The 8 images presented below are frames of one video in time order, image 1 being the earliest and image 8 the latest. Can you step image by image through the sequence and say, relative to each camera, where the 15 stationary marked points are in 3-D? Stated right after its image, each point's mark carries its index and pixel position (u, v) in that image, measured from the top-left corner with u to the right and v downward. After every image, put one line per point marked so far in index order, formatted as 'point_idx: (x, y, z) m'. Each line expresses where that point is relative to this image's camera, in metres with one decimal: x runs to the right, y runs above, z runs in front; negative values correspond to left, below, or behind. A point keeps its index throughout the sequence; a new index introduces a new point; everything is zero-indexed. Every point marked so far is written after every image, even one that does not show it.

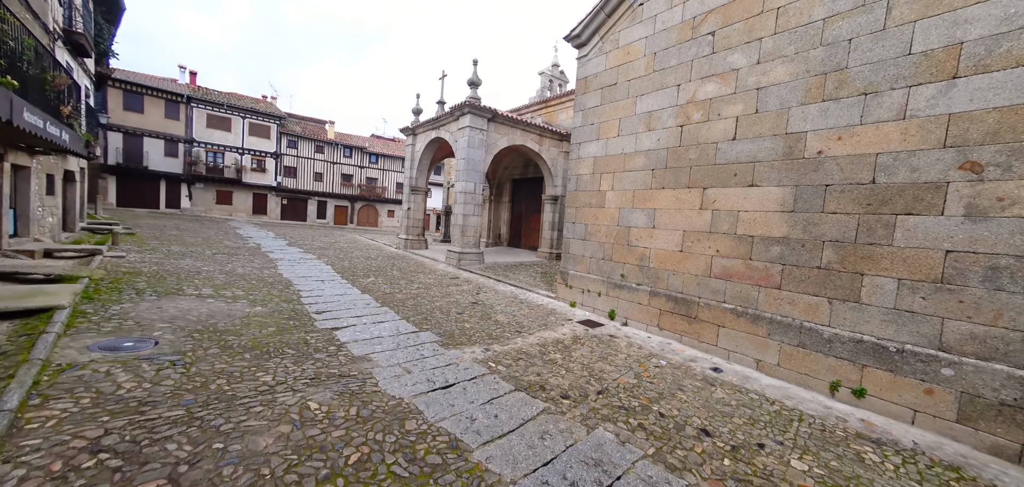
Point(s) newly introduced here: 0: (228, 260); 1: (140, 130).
0: (-5.8, -0.4, +7.0) m
1: (-20.1, +6.1, +18.6) m
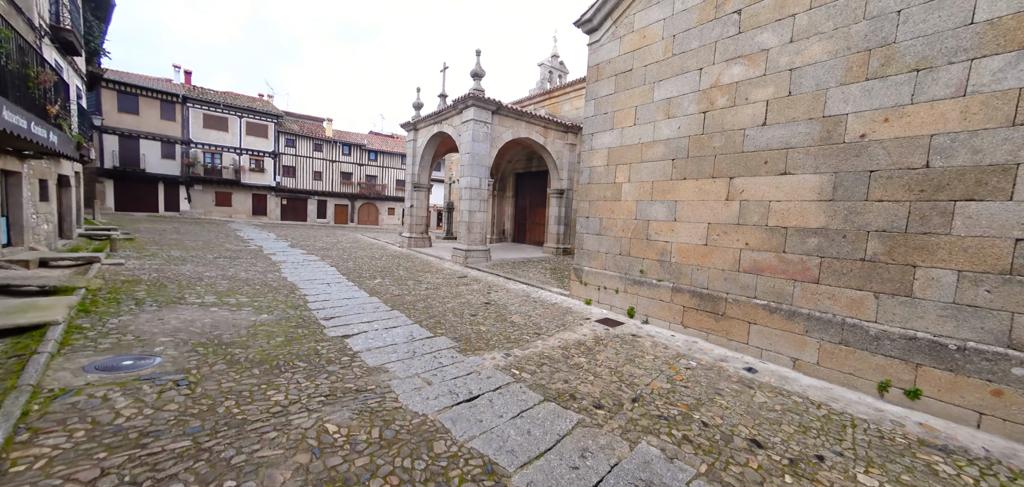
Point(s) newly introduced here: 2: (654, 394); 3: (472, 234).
0: (-5.6, -0.4, +6.8) m
1: (-20.1, +5.9, +18.3) m
2: (+1.2, -1.3, +2.9) m
3: (-1.0, +0.2, +8.7) m
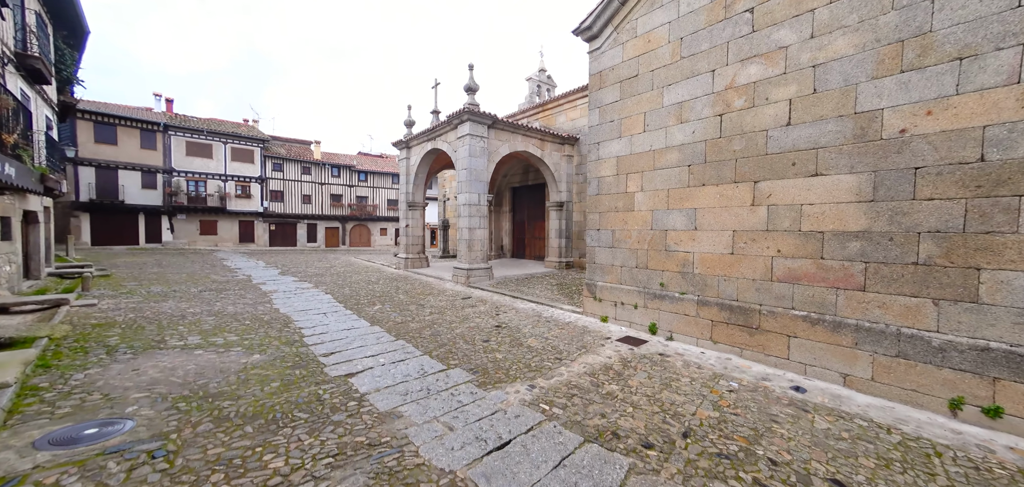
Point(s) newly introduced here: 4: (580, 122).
0: (-5.4, -1.0, +6.3) m
1: (-20.5, +4.1, +17.8) m
2: (+1.4, -1.4, +2.6) m
3: (-1.0, -0.2, +8.4) m
4: (+2.1, +3.7, +10.4) m
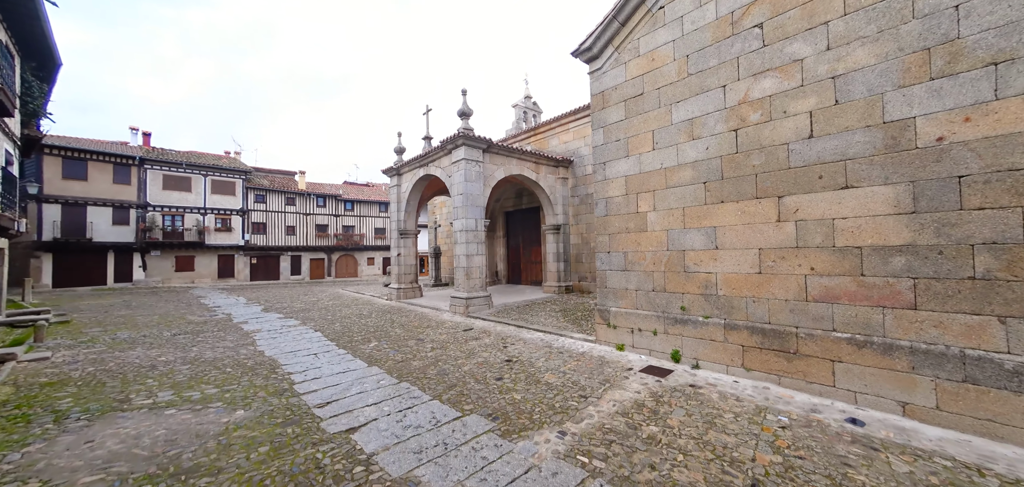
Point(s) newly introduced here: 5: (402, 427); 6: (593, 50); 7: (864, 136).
0: (-5.3, -1.6, +5.7) m
1: (-21.0, +2.2, +16.9) m
2: (+1.7, -1.5, +2.3) m
3: (-1.0, -0.9, +8.0) m
4: (+1.8, +3.0, +10.4) m
5: (-0.9, -1.6, +2.9) m
6: (+1.2, +2.9, +5.2) m
7: (+3.1, +0.9, +3.0) m
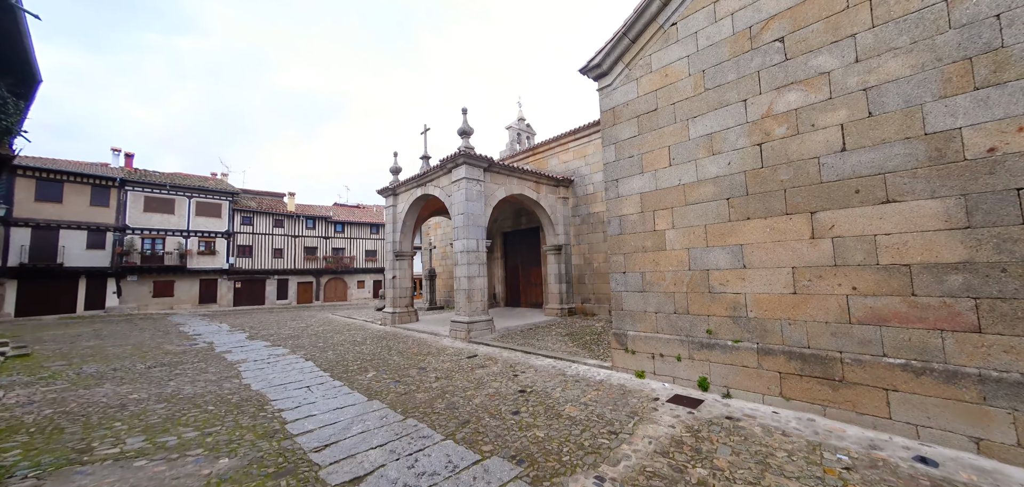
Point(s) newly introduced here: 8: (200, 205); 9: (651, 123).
0: (-5.2, -2.0, +5.2) m
1: (-21.1, +1.0, +16.1) m
2: (+1.9, -1.6, +1.9) m
3: (-0.9, -1.3, +7.7) m
4: (+1.8, +2.4, +10.3) m
5: (-0.7, -1.7, +2.5) m
6: (+1.3, +2.6, +5.2) m
7: (+3.3, +0.8, +2.9) m
8: (-17.8, +2.2, +19.7) m
9: (+1.9, +1.6, +4.7) m
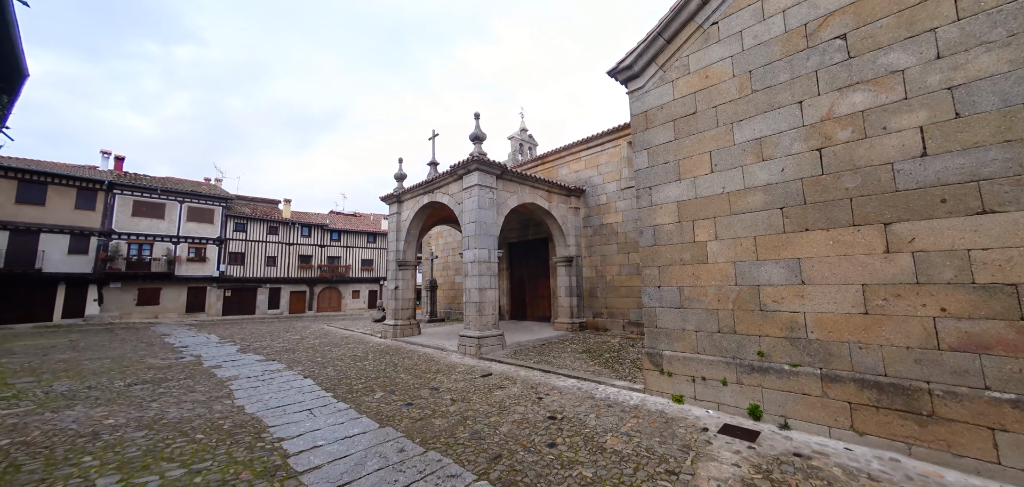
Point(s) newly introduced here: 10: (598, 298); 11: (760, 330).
0: (-4.9, -2.0, +4.7) m
1: (-21.0, +0.9, +15.4) m
2: (+2.3, -1.7, +1.5) m
3: (-0.6, -1.5, +7.2) m
4: (+2.1, +2.0, +10.1) m
5: (-0.4, -1.7, +2.1) m
6: (+1.7, +2.5, +4.9) m
7: (+3.7, +0.7, +2.6) m
8: (-17.7, +1.8, +19.1) m
9: (+2.2, +1.5, +4.4) m
10: (+2.3, -1.5, +9.3) m
11: (+2.7, -0.9, +3.7) m
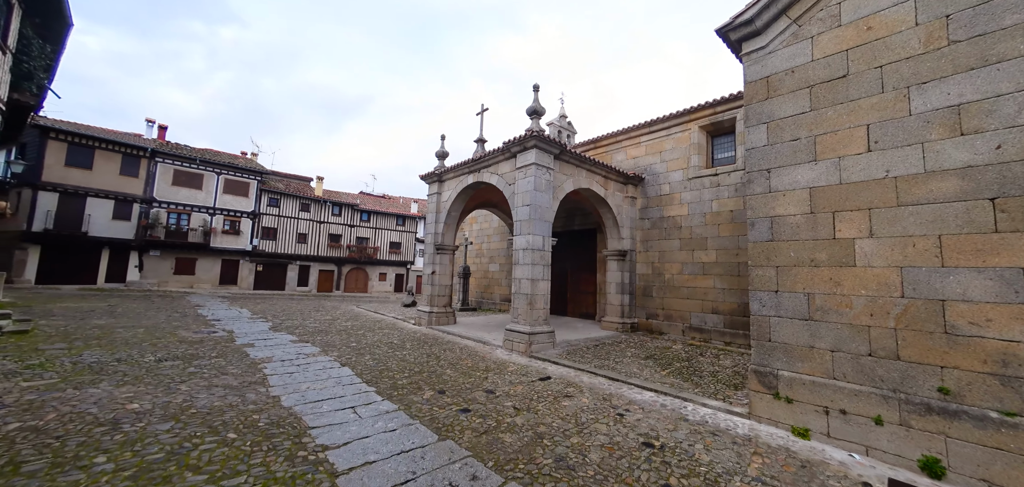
0: (-4.0, -1.6, +4.2) m
1: (-19.3, +2.5, +15.7) m
2: (+3.0, -1.7, +0.7) m
3: (+0.4, -1.3, +6.5) m
4: (+3.5, +2.2, +9.1) m
5: (+0.3, -1.6, +1.4) m
6: (+2.8, +2.5, +3.9) m
7: (+4.5, +0.6, +1.6) m
8: (-15.8, +3.3, +19.2) m
9: (+3.2, +1.5, +3.4) m
10: (+3.4, -1.3, +8.4) m
11: (+3.5, -0.9, +2.8) m
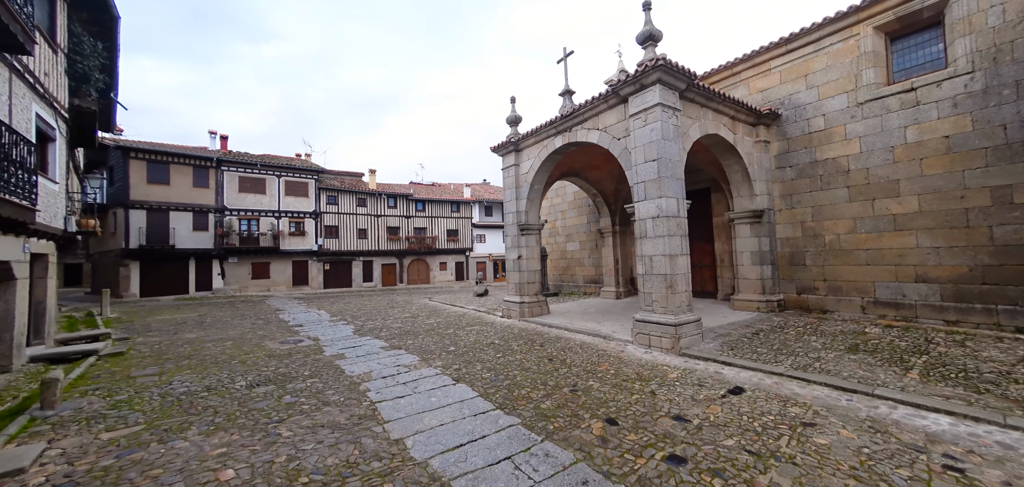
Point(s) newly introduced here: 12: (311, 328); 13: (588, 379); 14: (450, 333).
0: (-2.2, -1.6, +3.3) m
1: (-16.3, +1.9, +16.4) m
2: (+4.3, -1.3, -1.0) m
3: (+2.4, -0.8, +5.0) m
4: (+5.4, +3.1, +7.0) m
5: (+1.8, -1.4, 0.0) m
6: (+4.1, +3.1, +2.0) m
7: (+5.7, +1.1, -0.4) m
8: (-12.5, +3.2, +19.4) m
9: (+4.6, +2.0, +1.5) m
10: (+5.6, -0.5, +6.6) m
11: (+5.0, -0.4, +0.9) m
12: (-4.4, -1.9, +7.7) m
13: (+0.9, -1.6, +4.1) m
14: (-1.2, -1.8, +6.9) m
